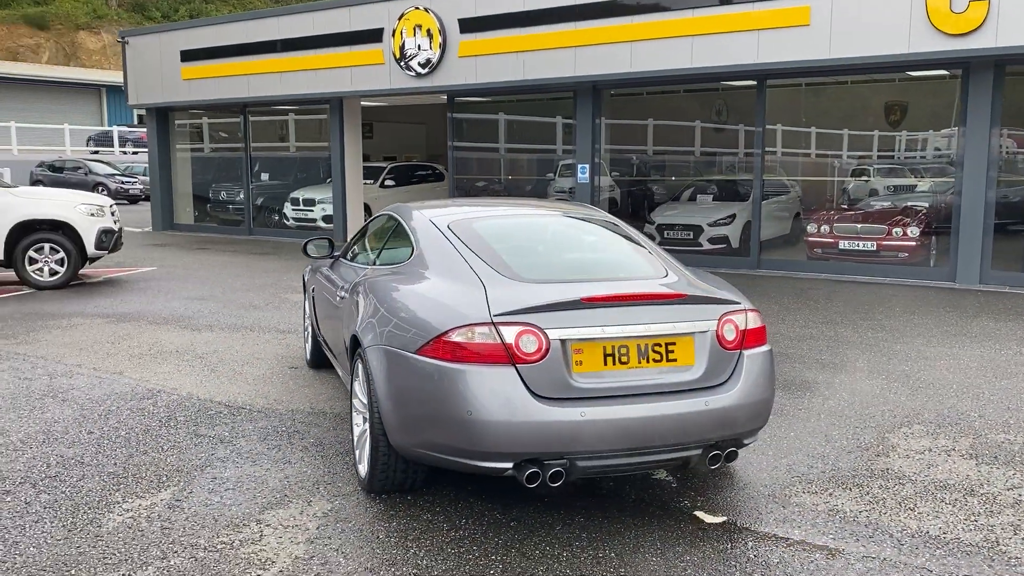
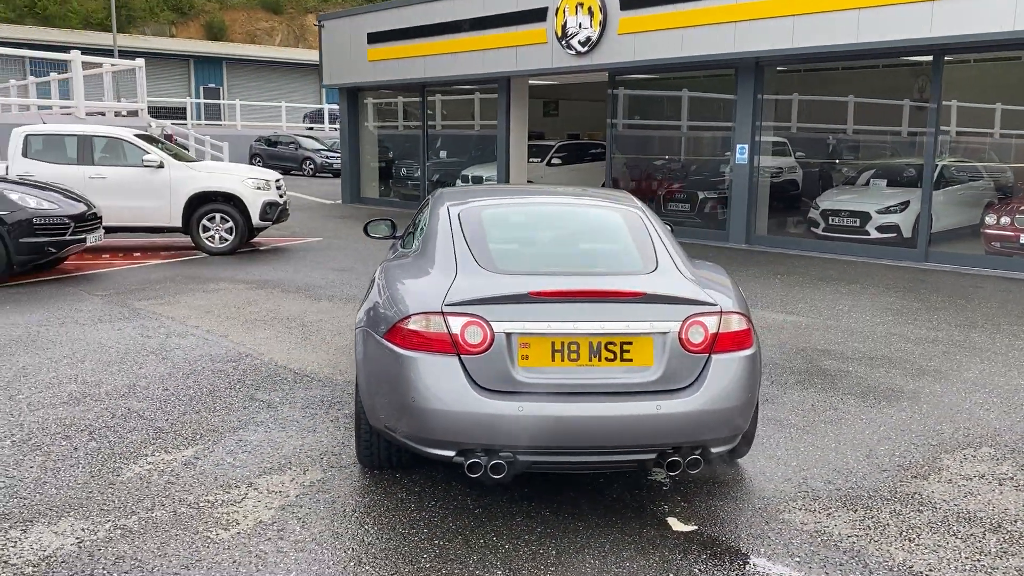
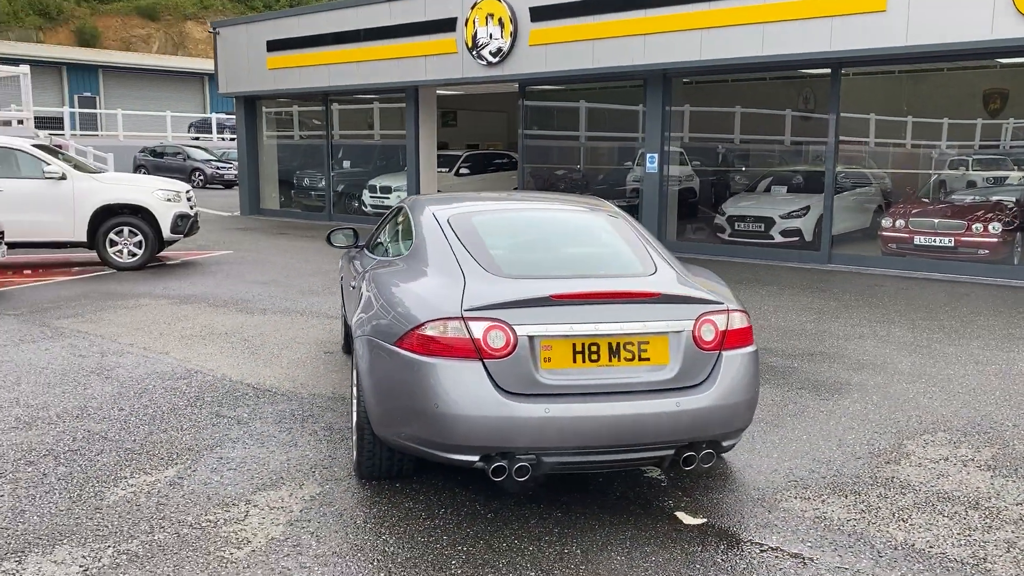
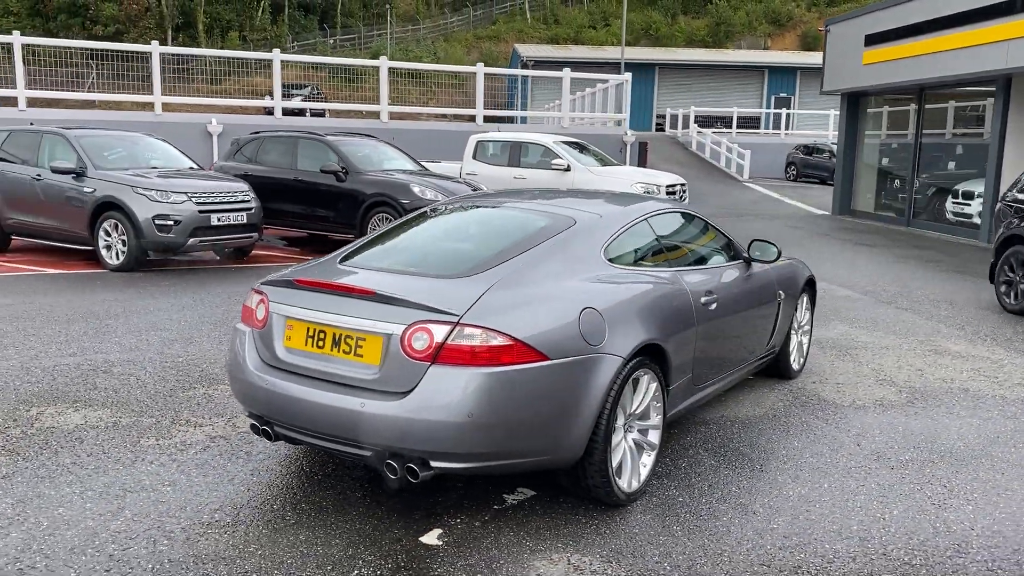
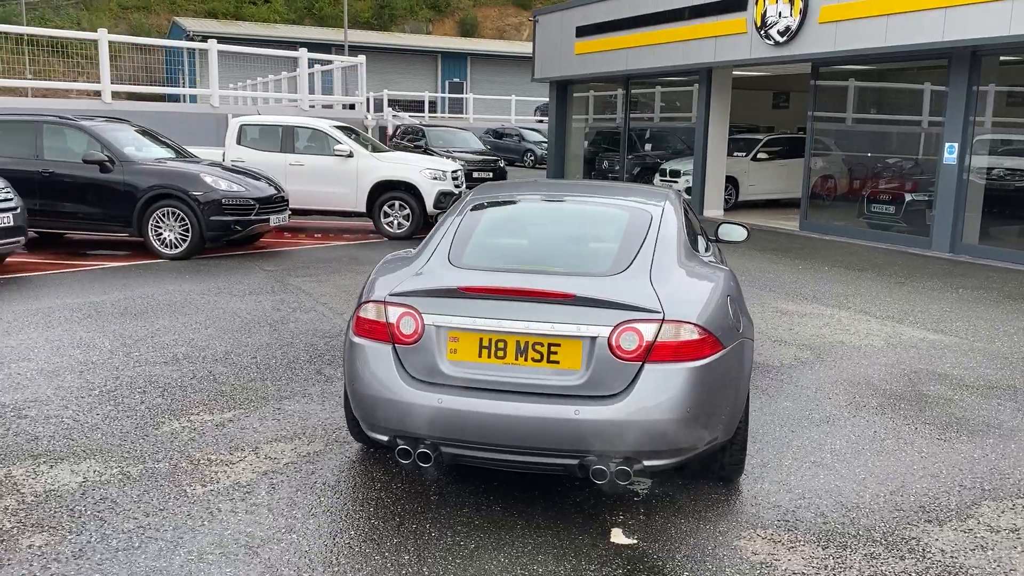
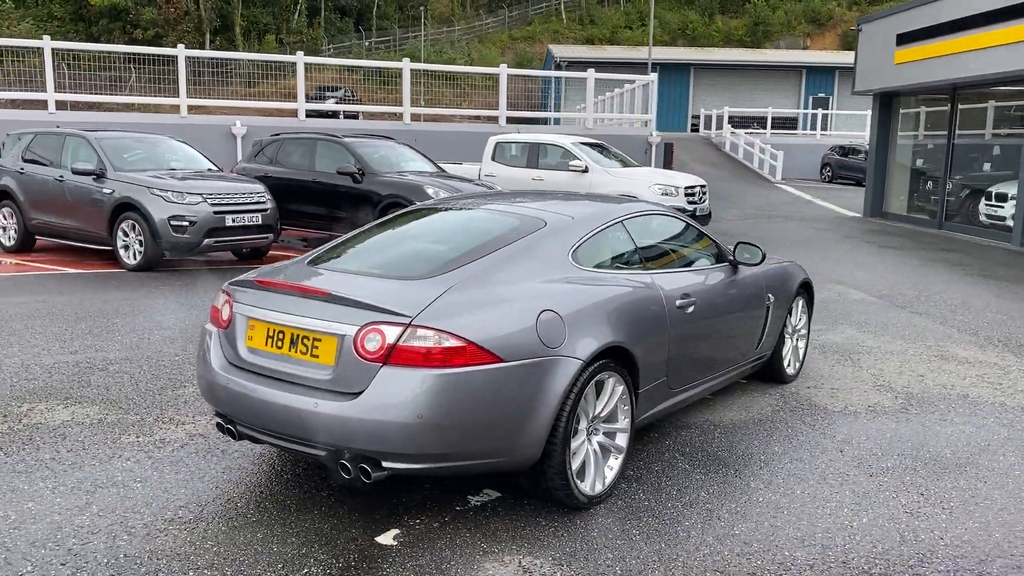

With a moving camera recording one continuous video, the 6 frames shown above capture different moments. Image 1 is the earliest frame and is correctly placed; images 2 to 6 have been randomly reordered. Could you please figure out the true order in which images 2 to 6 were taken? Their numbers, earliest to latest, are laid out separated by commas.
3, 2, 5, 4, 6
